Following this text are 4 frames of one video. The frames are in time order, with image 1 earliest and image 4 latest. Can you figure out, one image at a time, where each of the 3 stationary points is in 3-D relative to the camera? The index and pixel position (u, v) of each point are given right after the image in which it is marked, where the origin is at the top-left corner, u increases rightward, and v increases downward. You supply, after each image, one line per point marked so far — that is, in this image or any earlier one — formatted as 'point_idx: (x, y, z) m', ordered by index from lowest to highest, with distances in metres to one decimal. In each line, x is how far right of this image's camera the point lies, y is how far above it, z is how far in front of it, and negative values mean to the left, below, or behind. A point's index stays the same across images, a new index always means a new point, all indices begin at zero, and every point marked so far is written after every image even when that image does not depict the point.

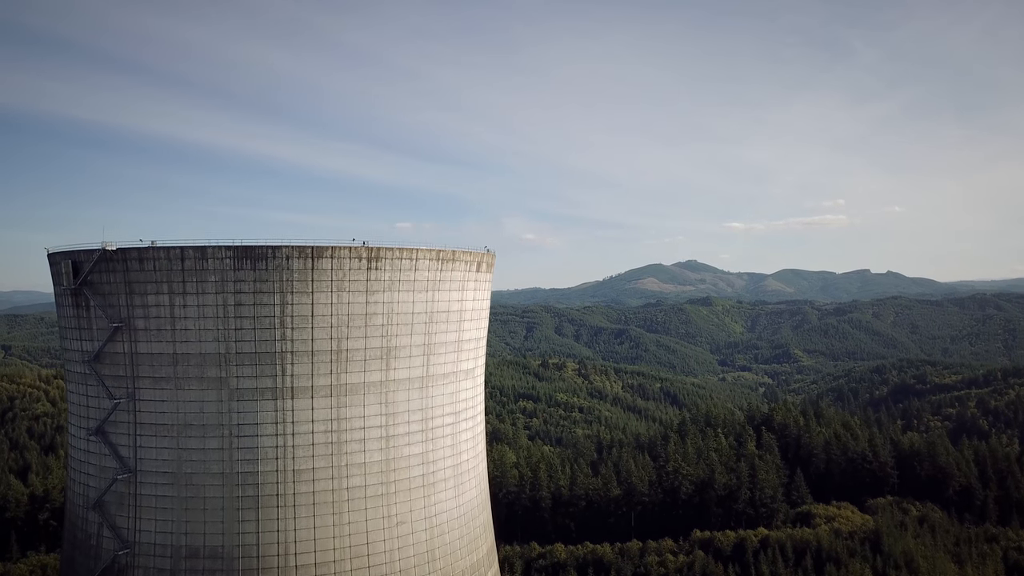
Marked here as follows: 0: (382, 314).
0: (-3.6, -0.7, +16.2) m
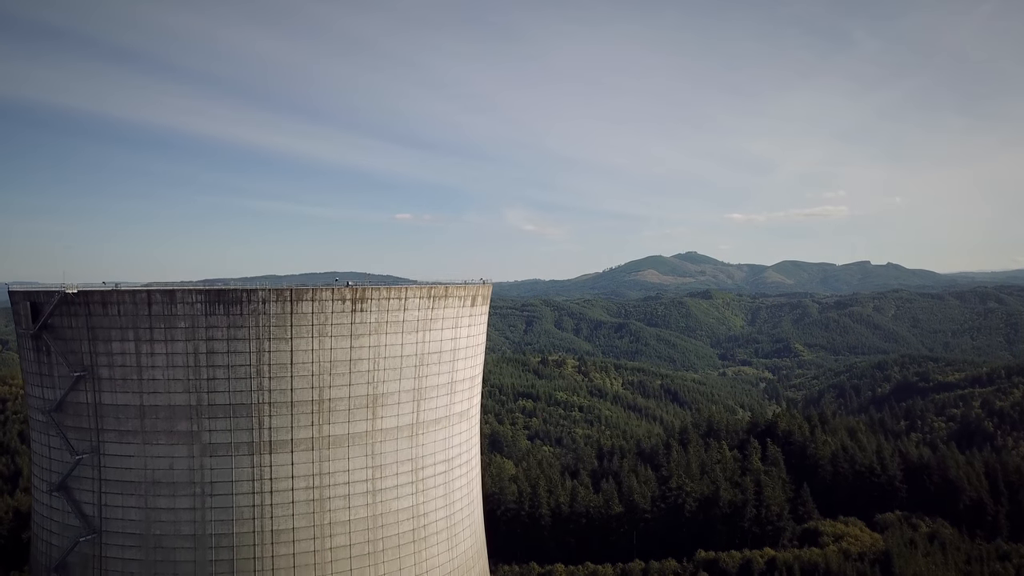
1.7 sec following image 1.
0: (-3.6, -1.8, +14.9) m
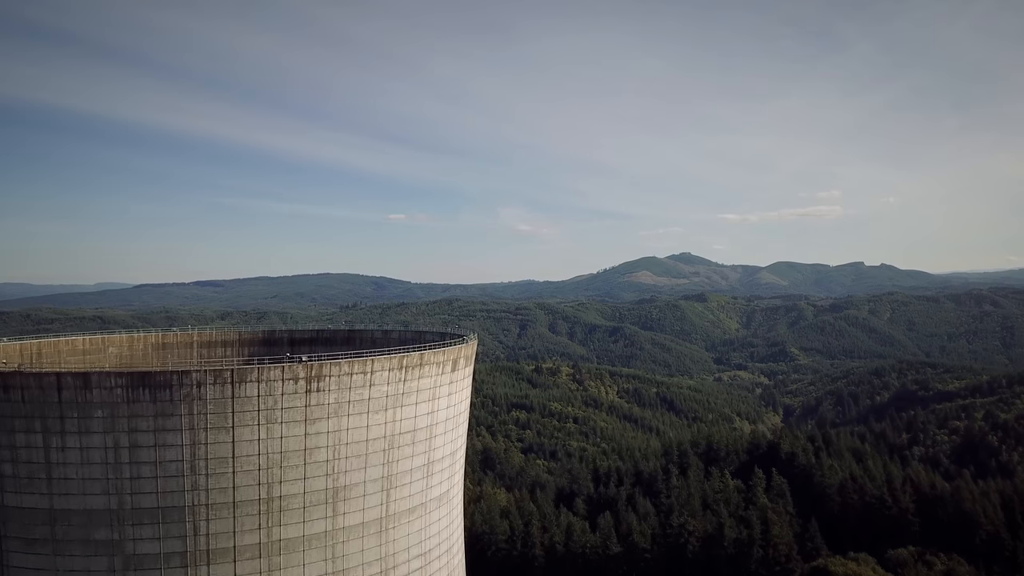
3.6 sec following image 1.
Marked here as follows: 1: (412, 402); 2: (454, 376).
0: (-4.0, -3.4, +12.6) m
1: (-2.3, -2.6, +13.8) m
2: (-1.5, -2.3, +15.0) m
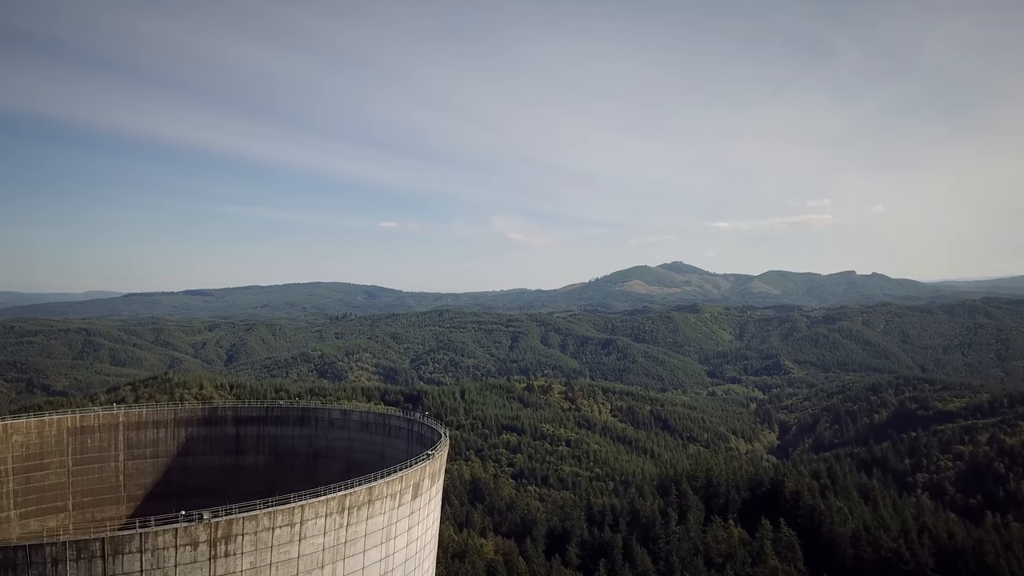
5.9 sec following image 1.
0: (-4.4, -5.4, +9.5) m
1: (-2.8, -4.7, +10.7) m
2: (-2.0, -4.4, +12.0) m
